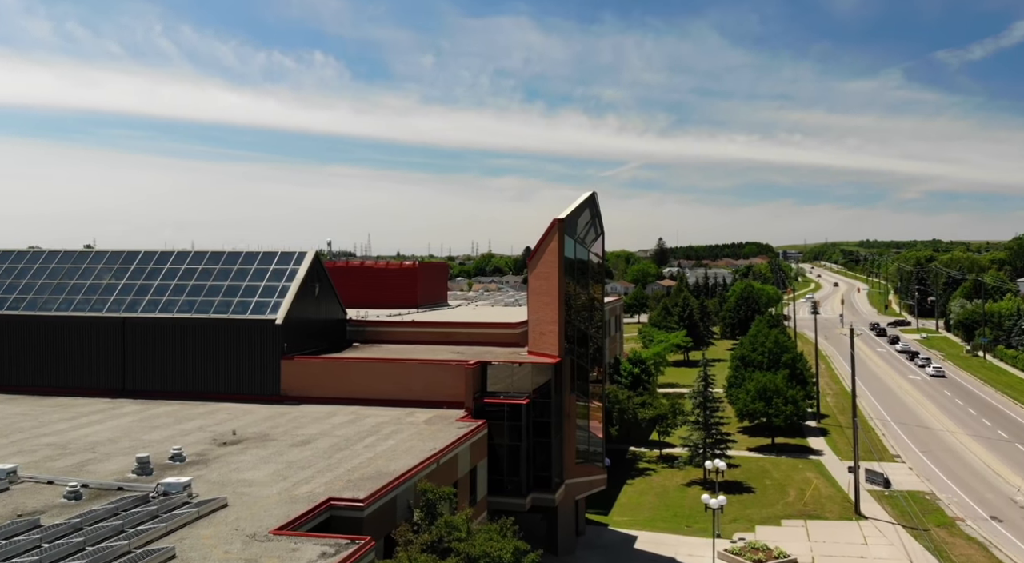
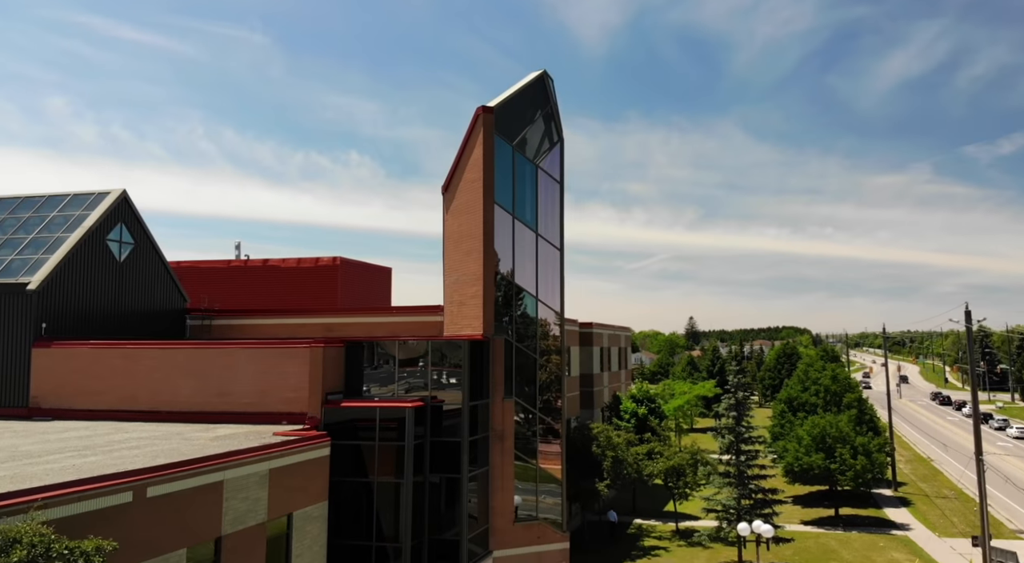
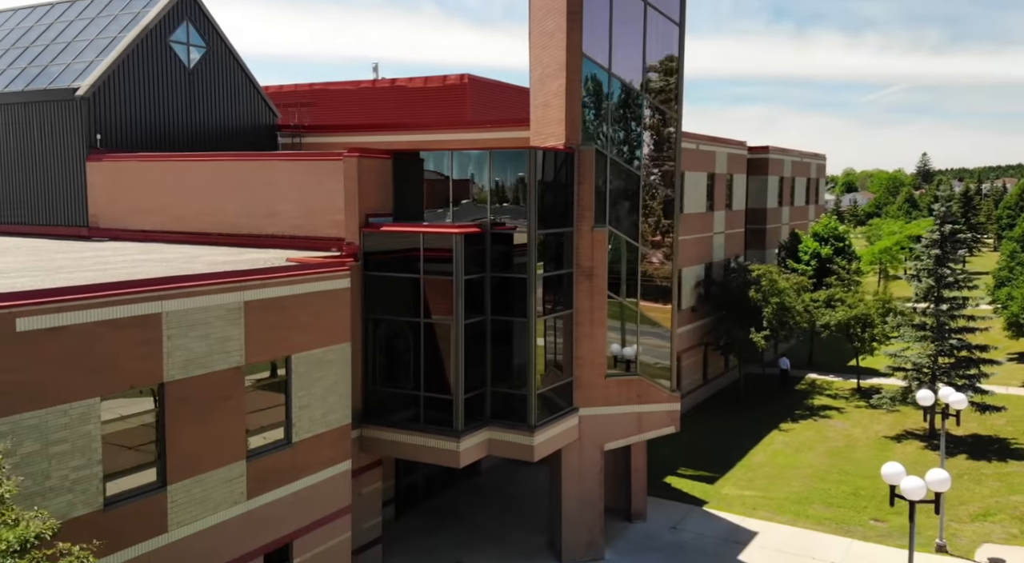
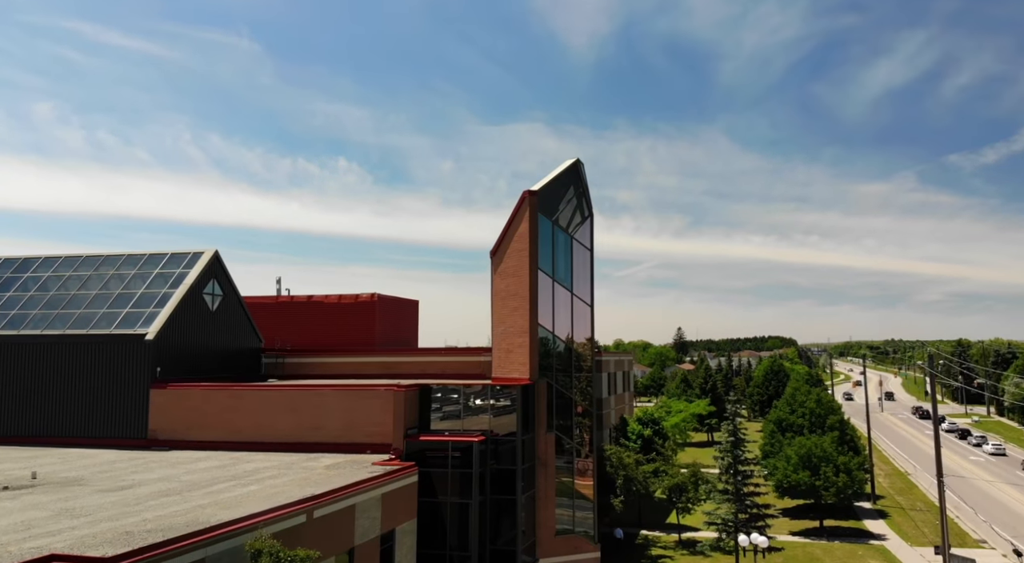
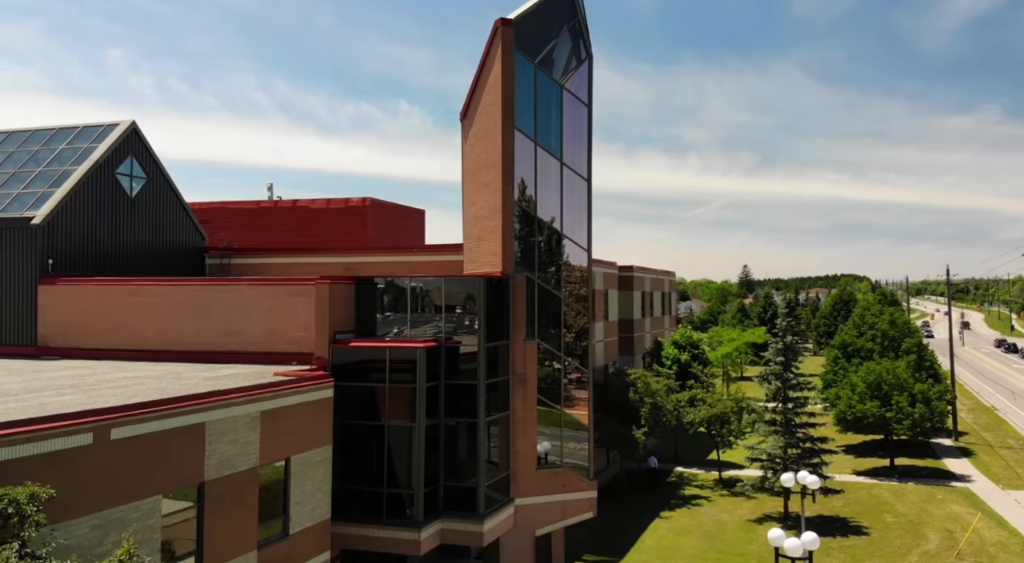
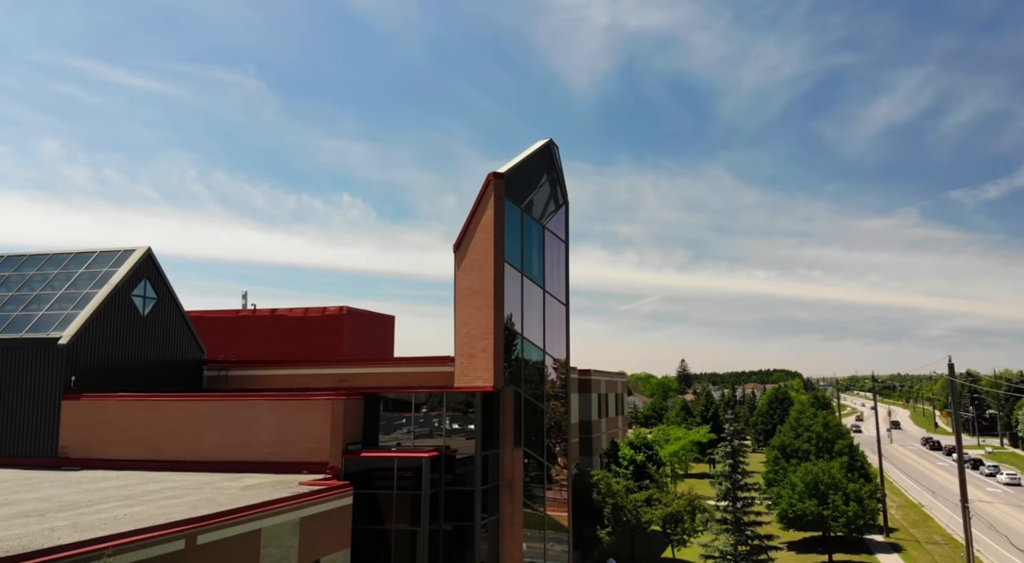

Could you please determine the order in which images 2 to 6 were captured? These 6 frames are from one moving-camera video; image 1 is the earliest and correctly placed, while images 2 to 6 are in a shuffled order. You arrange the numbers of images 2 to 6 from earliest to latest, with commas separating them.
4, 6, 2, 5, 3
